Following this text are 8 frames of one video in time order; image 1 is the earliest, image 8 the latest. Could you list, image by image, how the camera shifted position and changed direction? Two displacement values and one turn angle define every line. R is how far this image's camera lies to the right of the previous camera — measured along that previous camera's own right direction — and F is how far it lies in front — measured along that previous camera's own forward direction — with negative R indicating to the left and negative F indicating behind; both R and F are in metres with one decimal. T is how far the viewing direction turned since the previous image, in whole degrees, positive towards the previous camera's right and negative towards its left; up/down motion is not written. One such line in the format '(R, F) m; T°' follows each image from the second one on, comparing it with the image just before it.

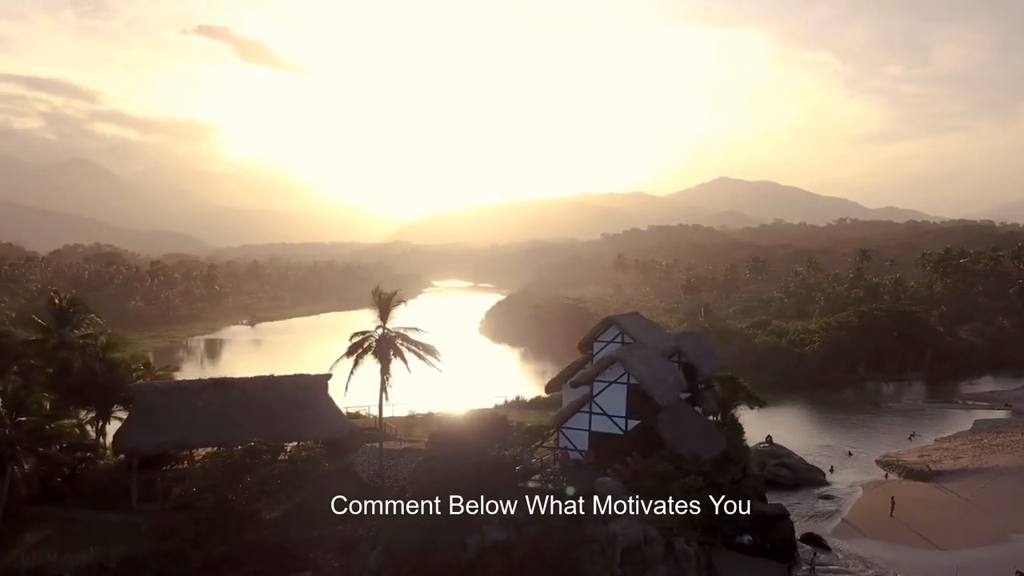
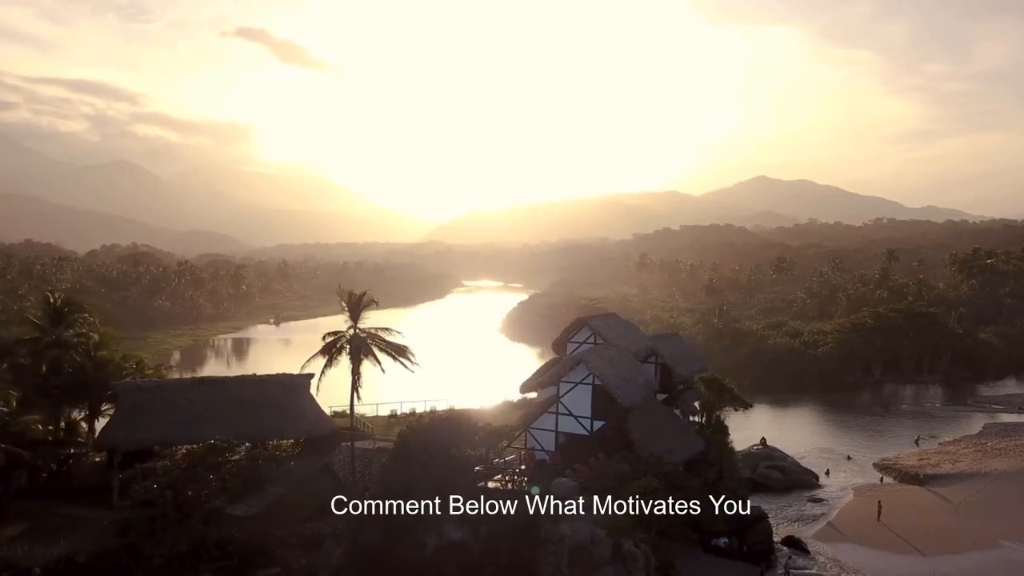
(+1.7, 0.0) m; -2°
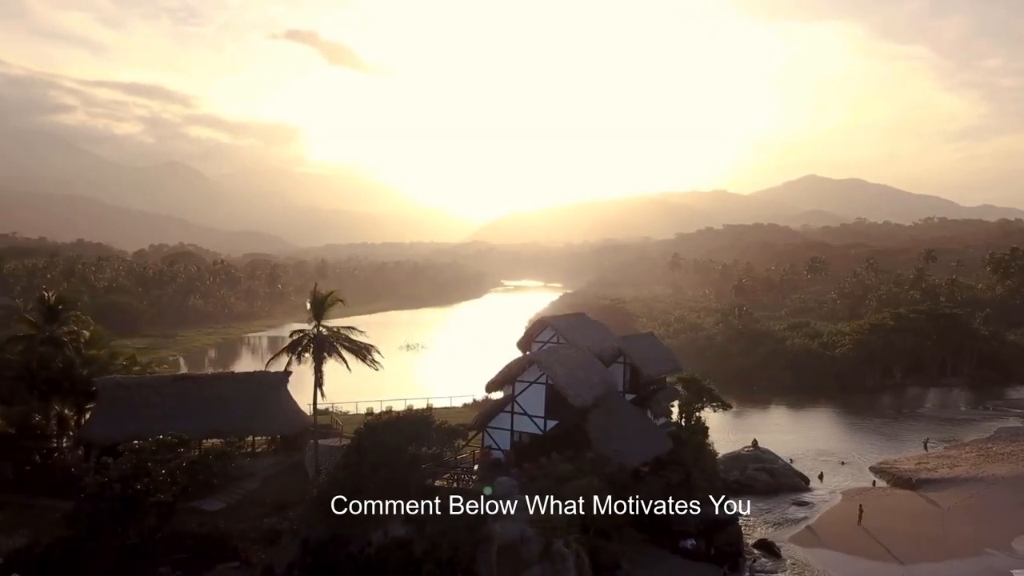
(+2.2, 0.0) m; -2°
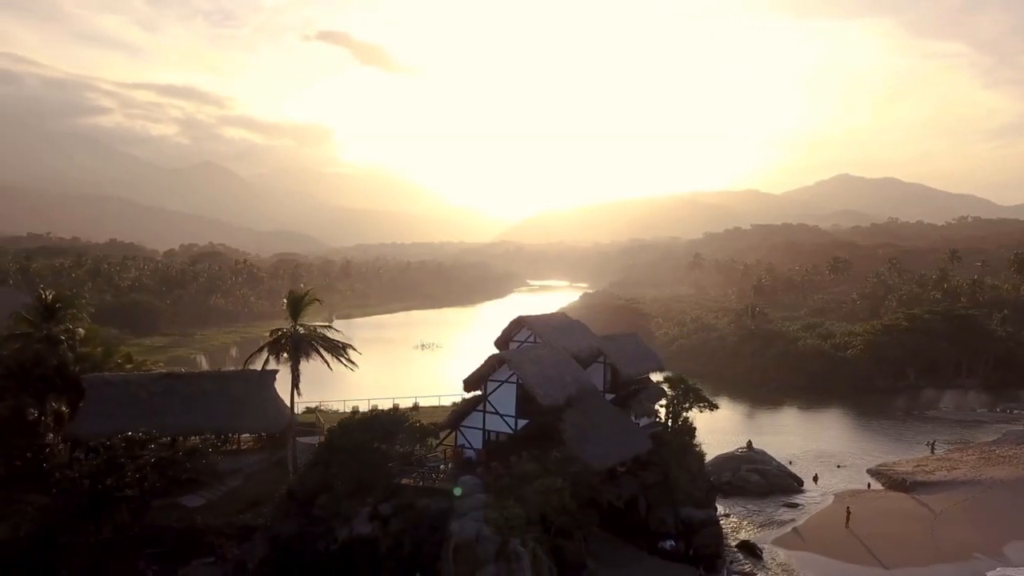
(+1.4, 0.0) m; -1°
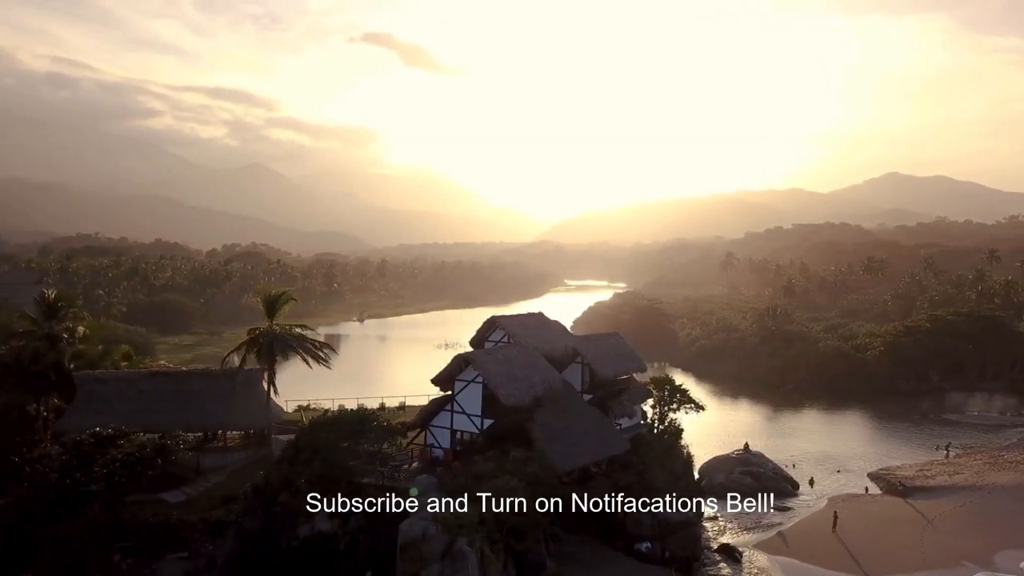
(+1.8, 0.0) m; -2°
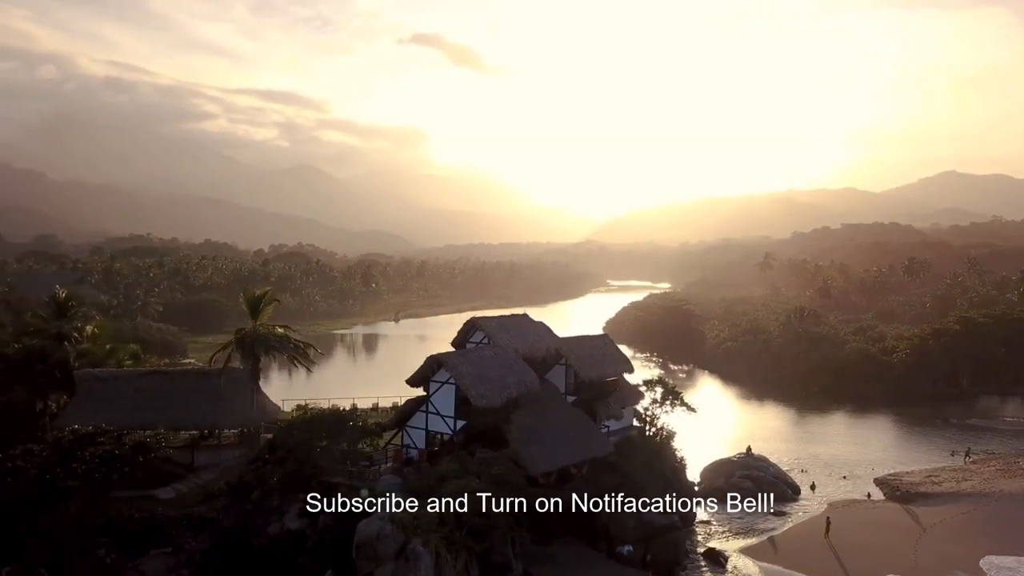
(+1.7, 0.0) m; -2°
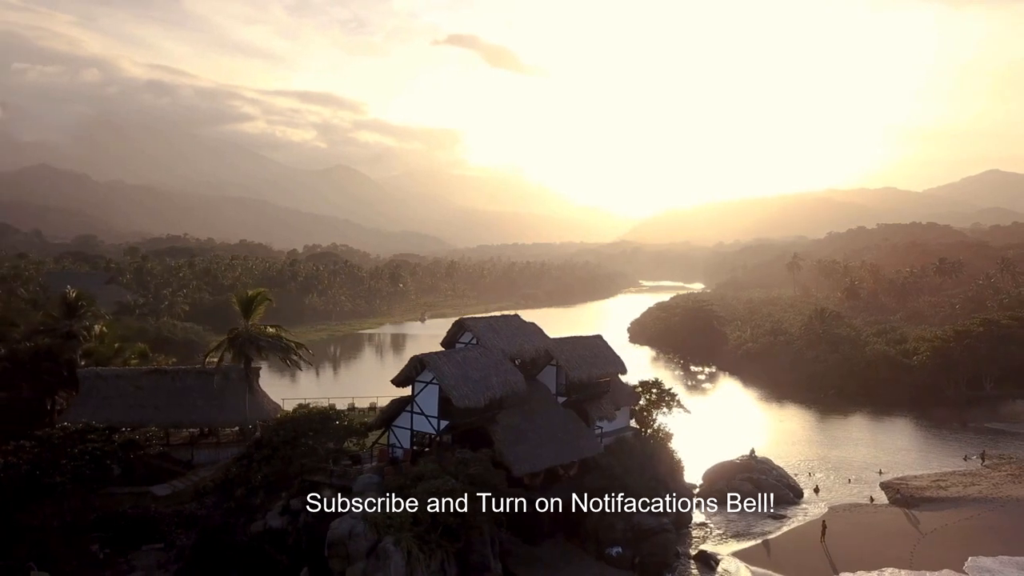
(+1.2, 0.0) m; -2°
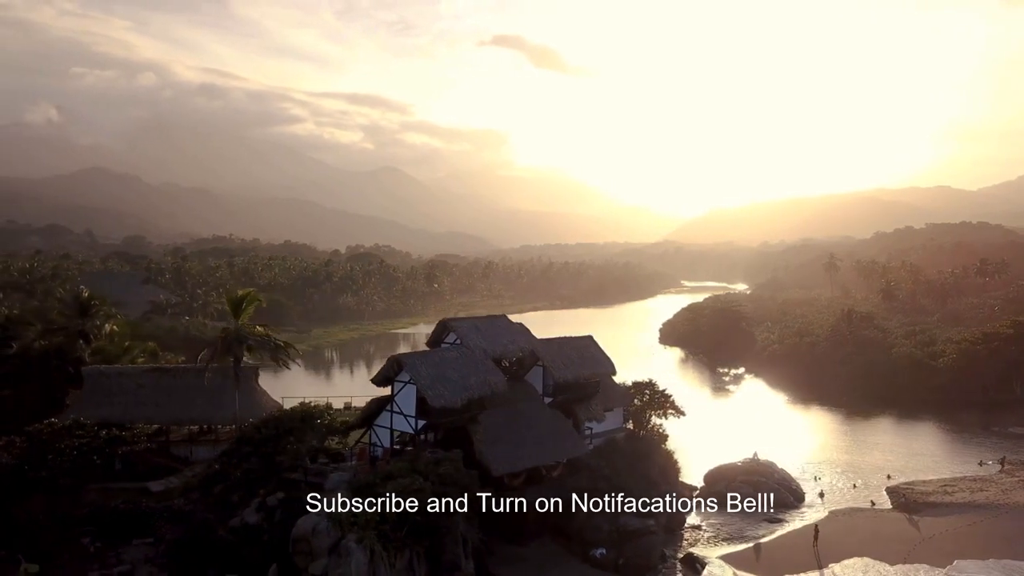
(+1.6, -0.1) m; -2°
